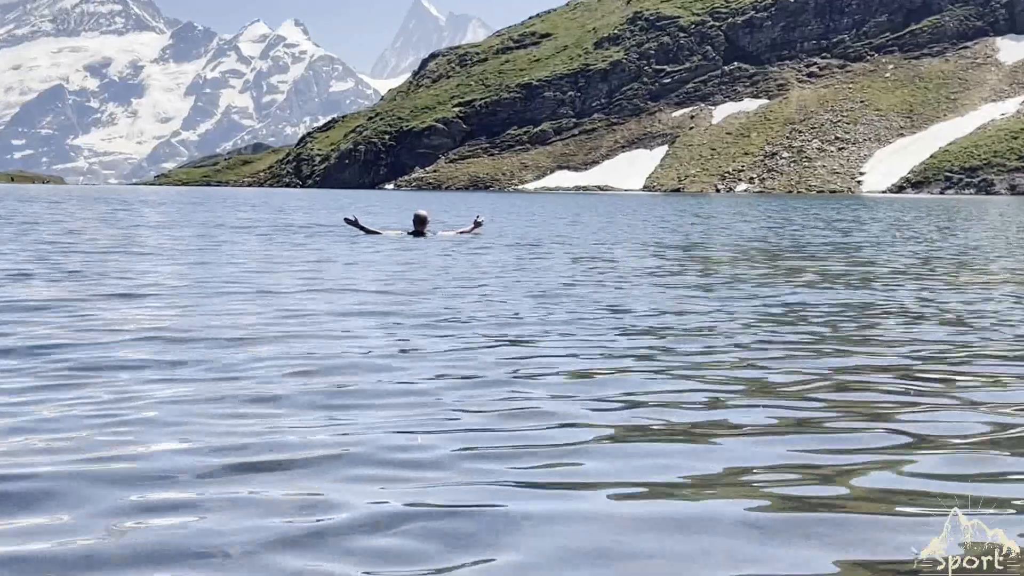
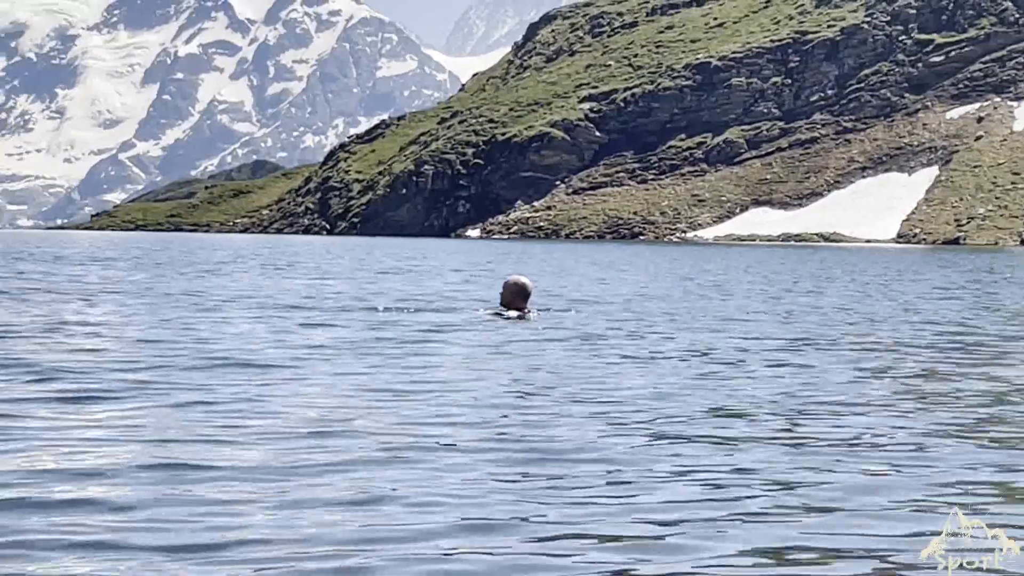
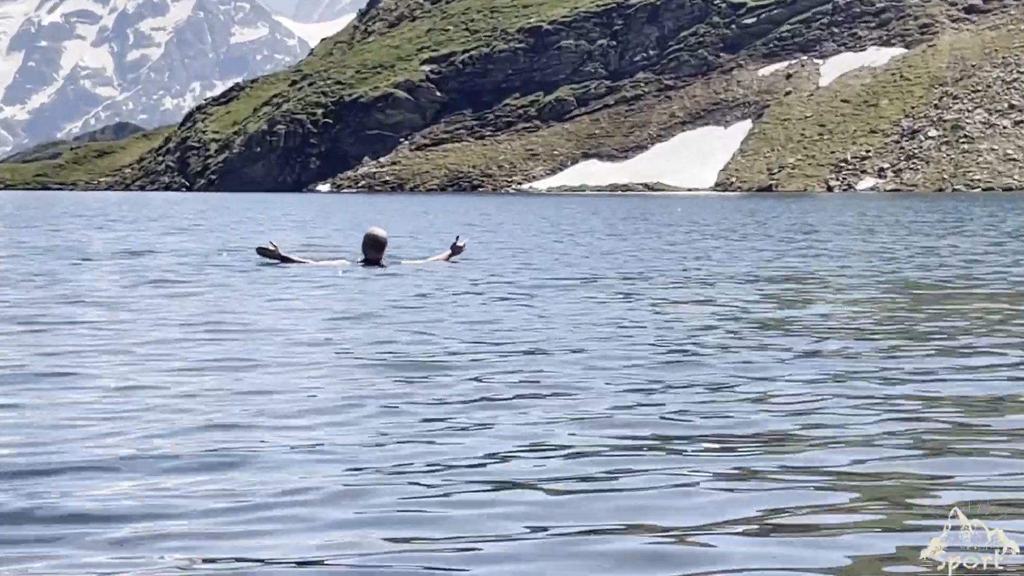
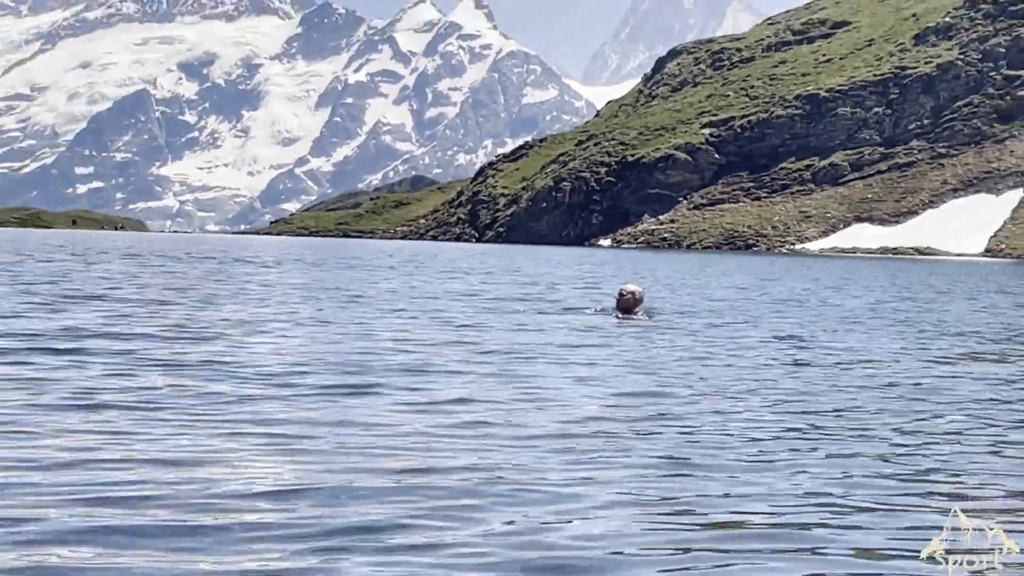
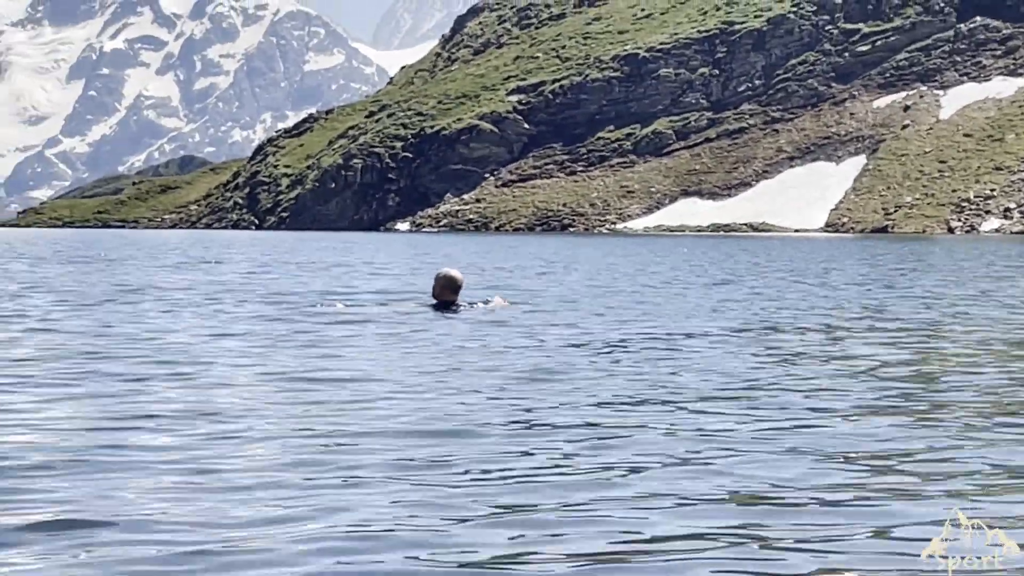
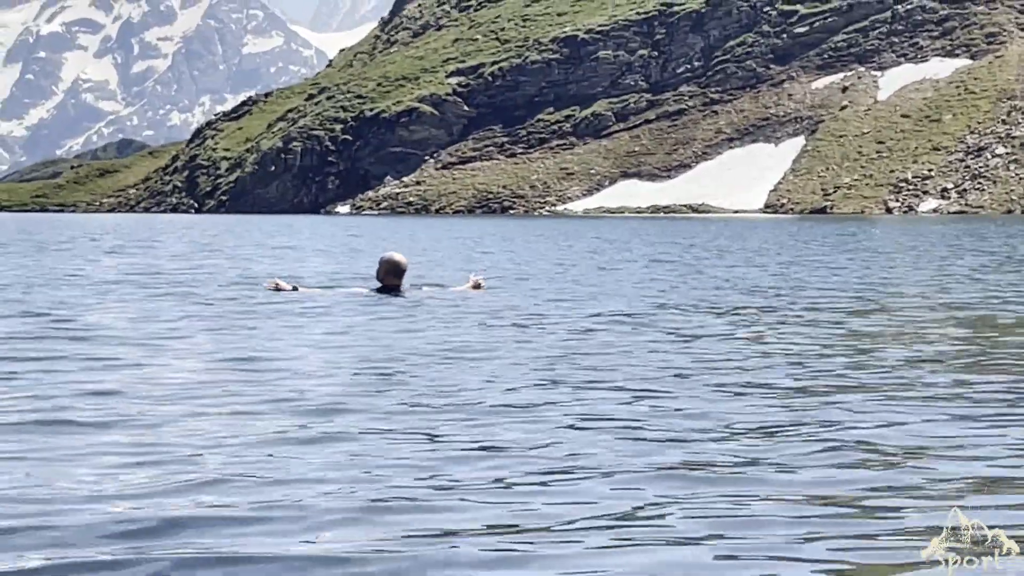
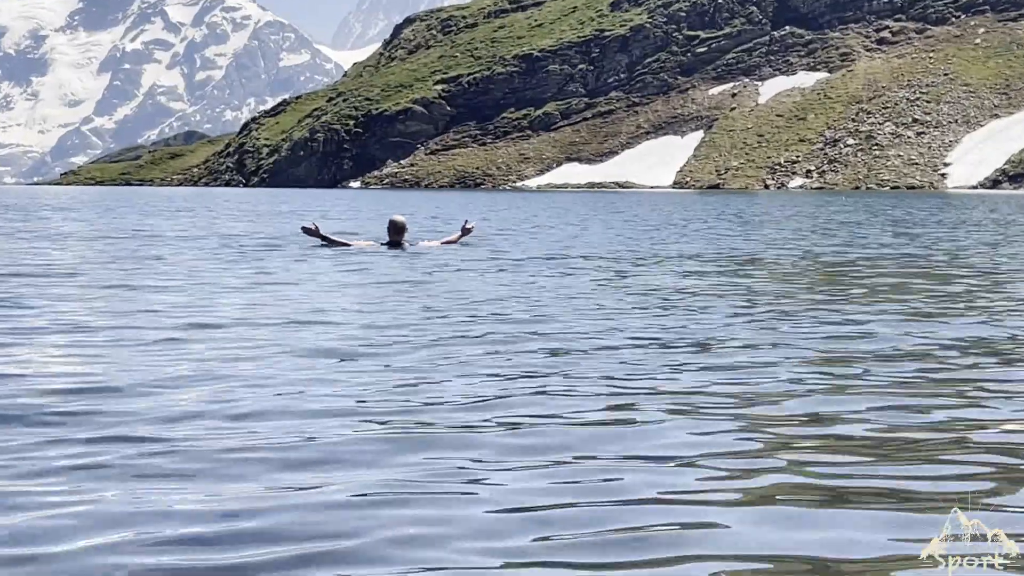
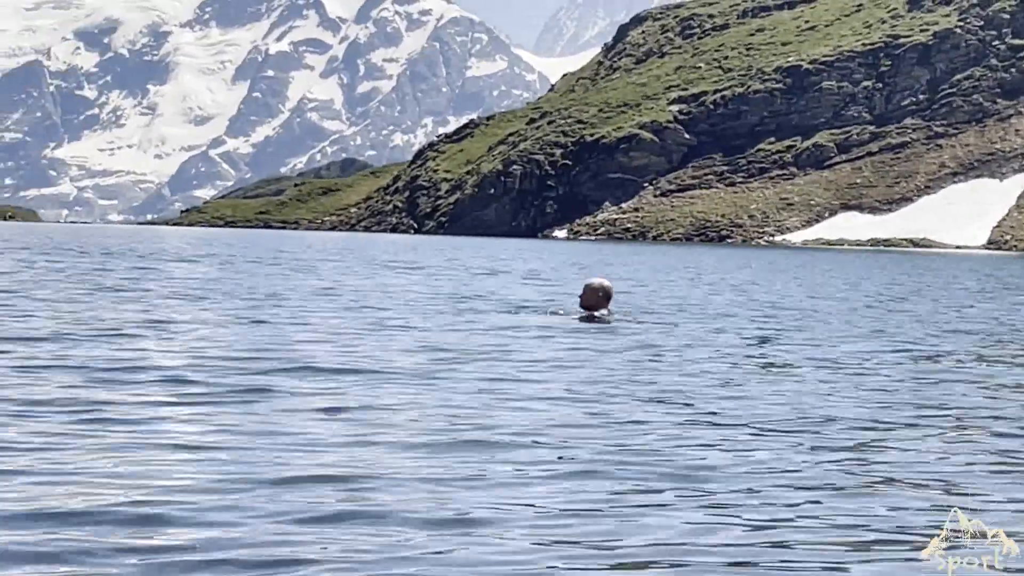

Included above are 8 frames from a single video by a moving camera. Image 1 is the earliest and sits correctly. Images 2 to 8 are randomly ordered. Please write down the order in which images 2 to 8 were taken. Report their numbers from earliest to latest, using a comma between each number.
7, 3, 6, 5, 2, 8, 4
